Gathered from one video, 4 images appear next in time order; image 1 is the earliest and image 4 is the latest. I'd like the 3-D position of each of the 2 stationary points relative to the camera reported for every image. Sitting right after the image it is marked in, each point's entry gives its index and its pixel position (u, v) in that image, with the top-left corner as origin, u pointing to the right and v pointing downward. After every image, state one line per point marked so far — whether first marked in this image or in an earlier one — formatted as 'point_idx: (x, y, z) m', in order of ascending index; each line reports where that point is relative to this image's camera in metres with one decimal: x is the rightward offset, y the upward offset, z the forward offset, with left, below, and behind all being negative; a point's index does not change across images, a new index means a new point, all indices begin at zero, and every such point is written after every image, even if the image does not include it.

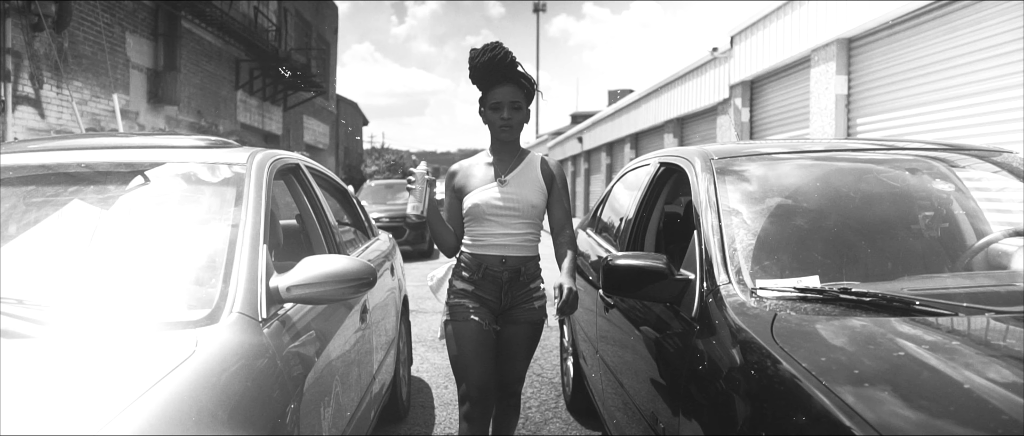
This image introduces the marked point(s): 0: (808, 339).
0: (+0.5, -0.2, +1.6) m
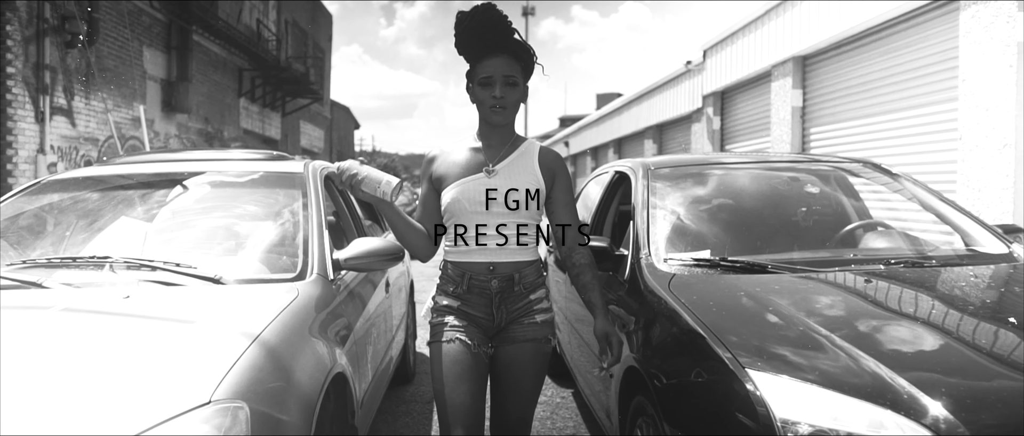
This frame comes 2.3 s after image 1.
0: (+0.5, -0.2, +2.4) m
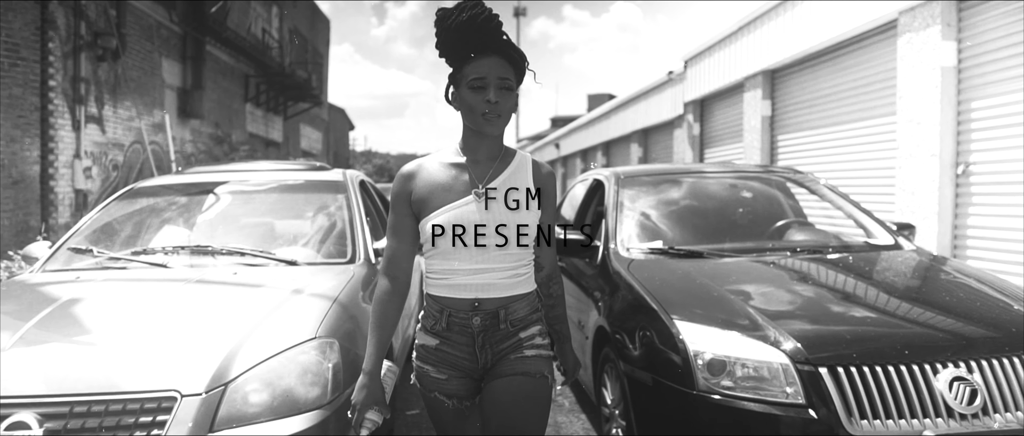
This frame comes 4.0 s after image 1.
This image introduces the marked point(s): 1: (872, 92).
0: (+0.5, -0.2, +3.2) m
1: (+3.1, +1.1, +7.2) m
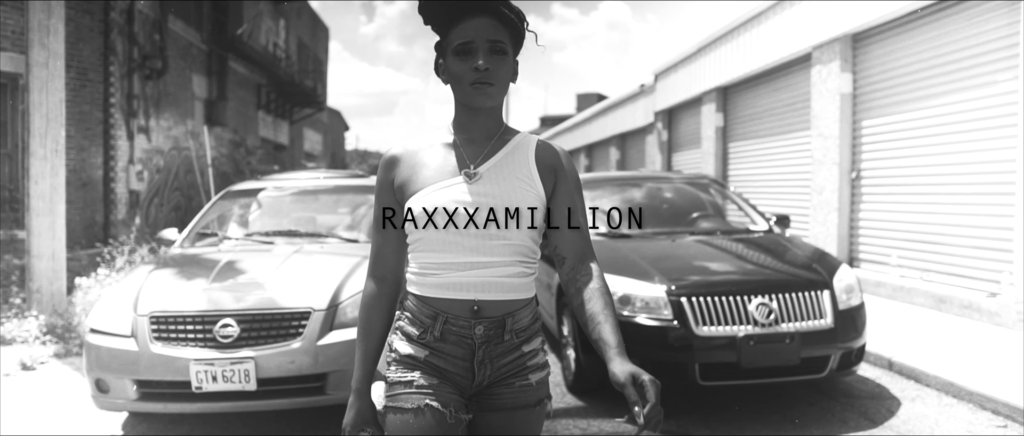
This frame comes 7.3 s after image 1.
0: (+0.5, -0.2, +4.8) m
1: (+3.0, +1.1, +8.8) m
